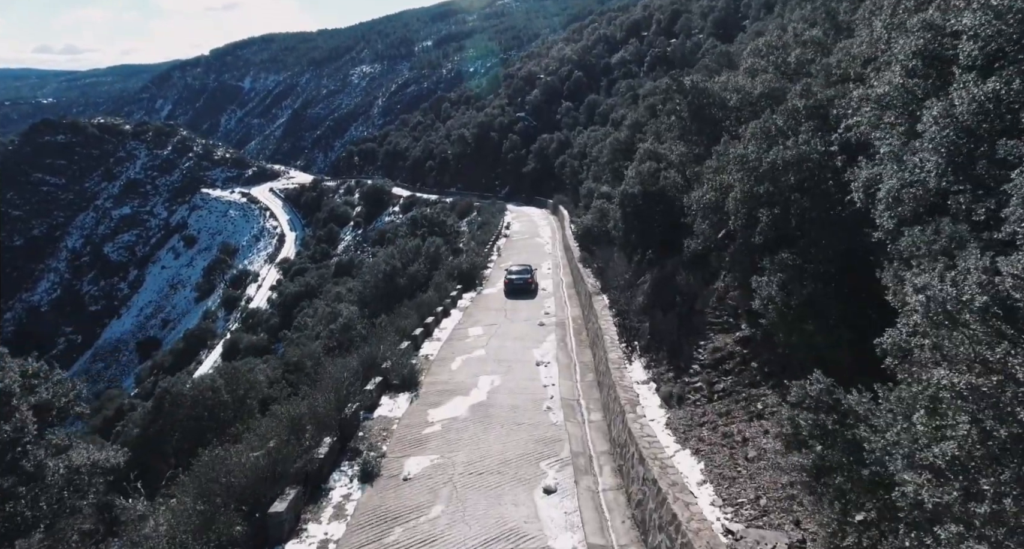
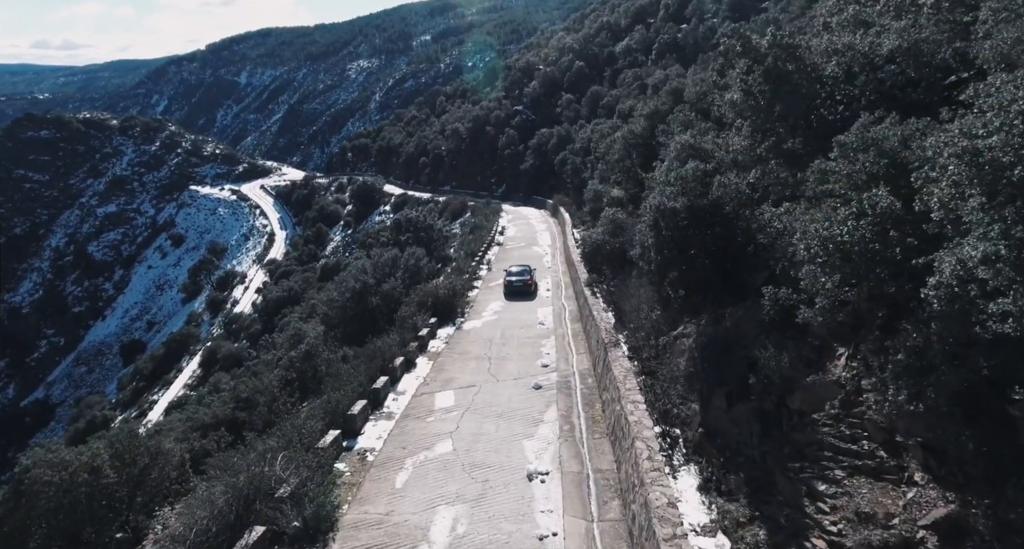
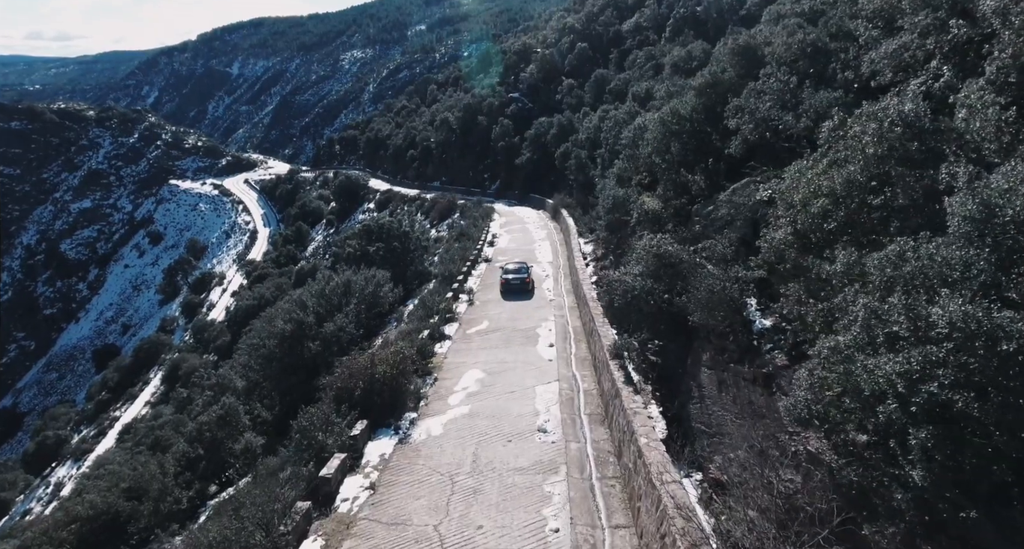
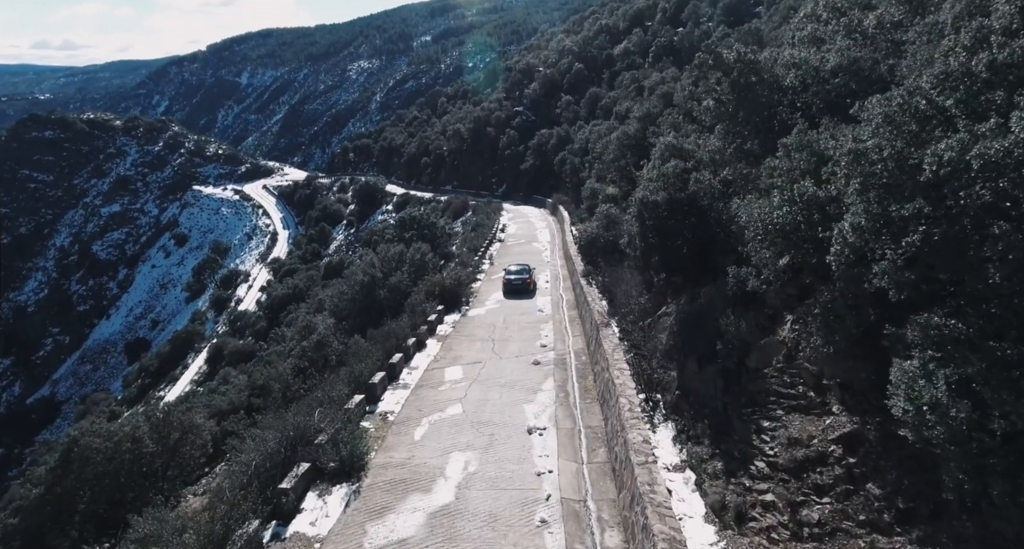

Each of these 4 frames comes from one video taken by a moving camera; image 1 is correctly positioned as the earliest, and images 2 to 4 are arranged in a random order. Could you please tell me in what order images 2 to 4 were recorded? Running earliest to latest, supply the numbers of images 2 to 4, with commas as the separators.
4, 2, 3
